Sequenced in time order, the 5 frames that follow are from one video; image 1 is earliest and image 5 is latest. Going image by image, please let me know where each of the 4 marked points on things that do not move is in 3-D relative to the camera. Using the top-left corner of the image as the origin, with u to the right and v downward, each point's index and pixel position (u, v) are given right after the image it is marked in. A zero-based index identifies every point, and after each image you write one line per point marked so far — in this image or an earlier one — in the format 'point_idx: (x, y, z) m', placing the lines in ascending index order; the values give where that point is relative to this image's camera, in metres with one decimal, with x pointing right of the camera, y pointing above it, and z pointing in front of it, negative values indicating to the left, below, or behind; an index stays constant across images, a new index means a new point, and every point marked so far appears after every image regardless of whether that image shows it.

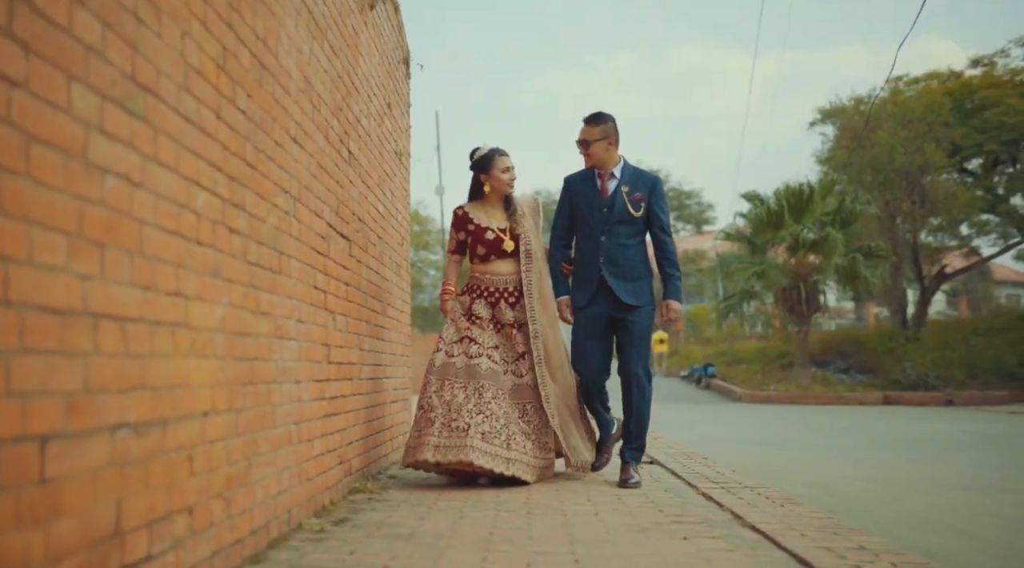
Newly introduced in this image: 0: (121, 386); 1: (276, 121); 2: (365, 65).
0: (-1.0, -0.3, +1.8) m
1: (-1.0, +0.7, +2.9) m
2: (-1.0, +1.5, +4.6) m
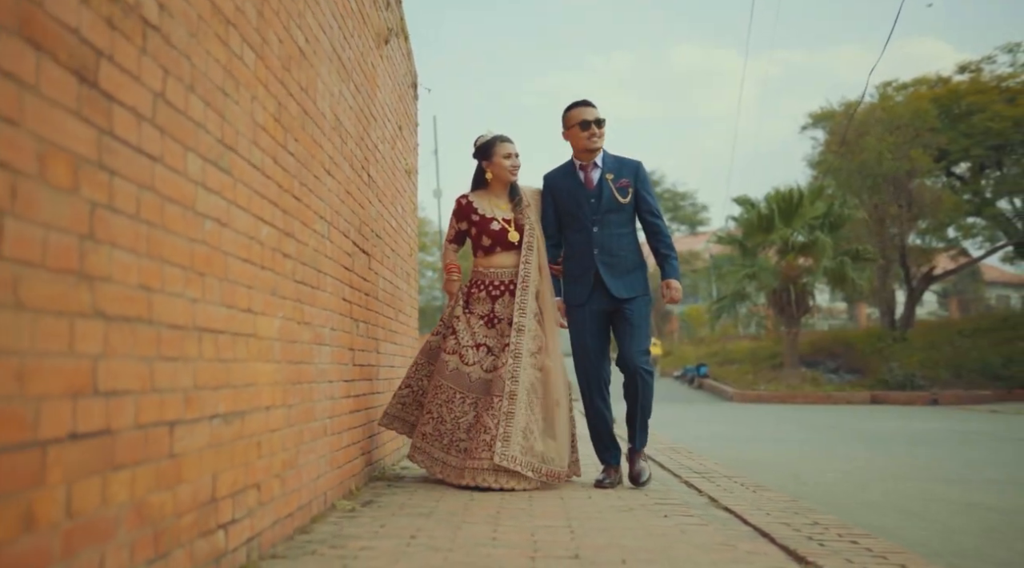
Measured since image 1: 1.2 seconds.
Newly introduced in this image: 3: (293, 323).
0: (-1.0, -0.3, +2.3) m
1: (-1.0, +0.6, +3.4) m
2: (-1.0, +1.4, +5.1) m
3: (-1.0, -0.2, +3.1) m
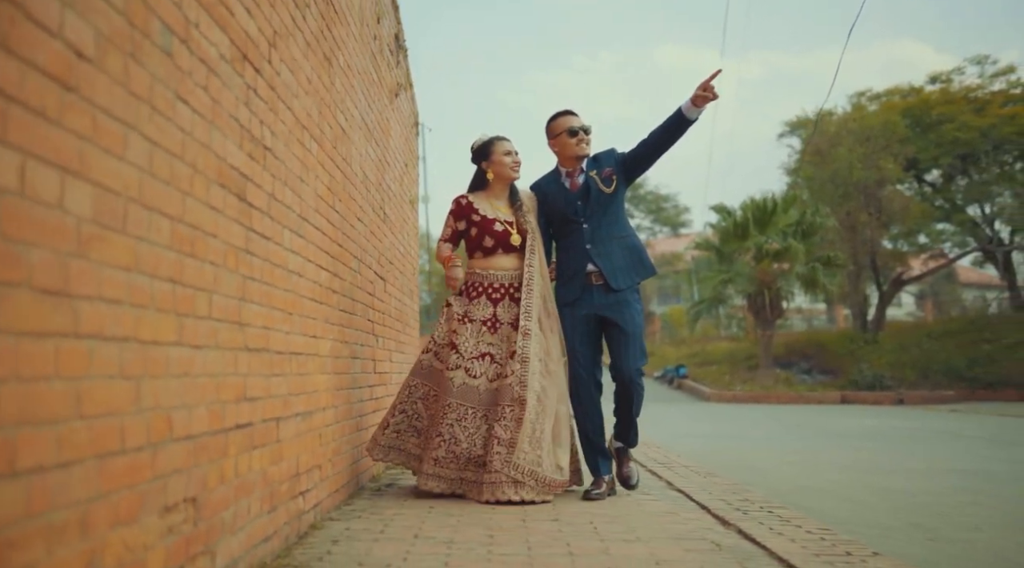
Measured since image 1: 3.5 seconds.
0: (-1.0, -0.5, +3.2) m
1: (-1.0, +0.5, +4.3) m
2: (-1.1, +1.3, +6.0) m
3: (-1.0, -0.3, +4.0) m
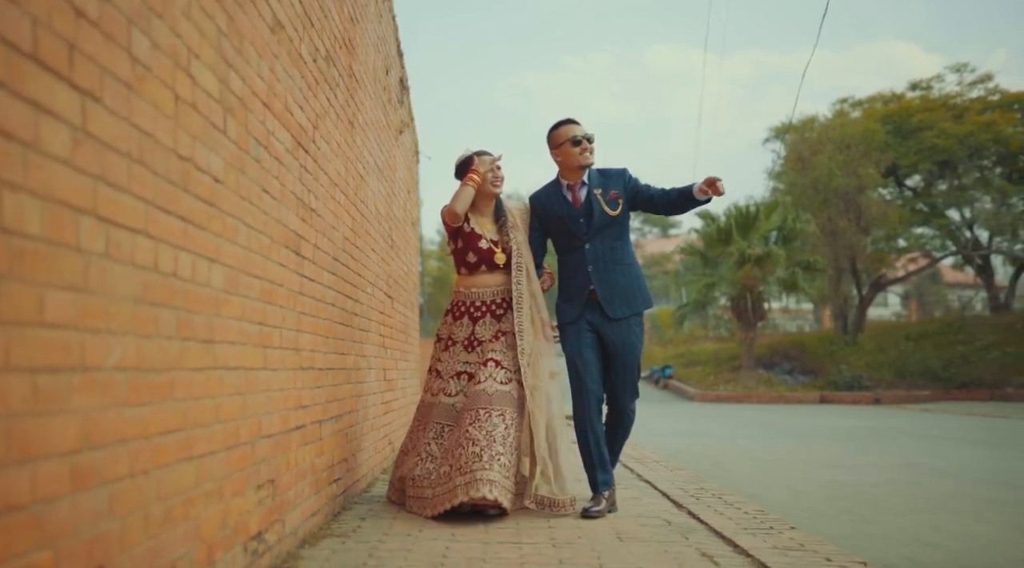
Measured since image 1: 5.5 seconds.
0: (-1.1, -0.7, +3.9) m
1: (-1.1, +0.3, +5.1) m
2: (-1.2, +1.1, +6.8) m
3: (-1.1, -0.5, +4.7) m
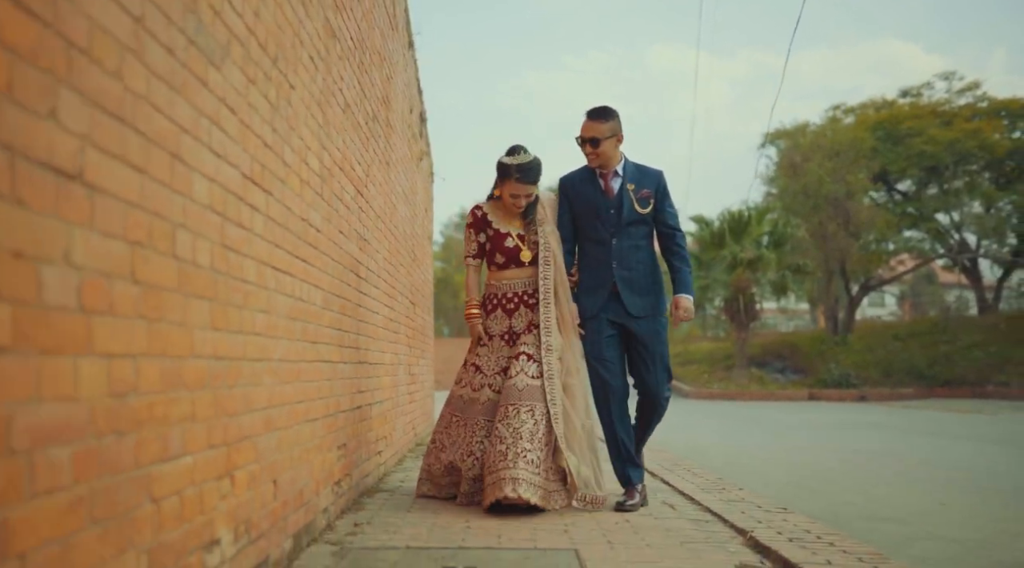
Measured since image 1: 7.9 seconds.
0: (-1.0, -0.8, +5.0) m
1: (-1.0, +0.2, +6.1) m
2: (-1.1, +1.0, +7.8) m
3: (-1.0, -0.6, +5.8) m
